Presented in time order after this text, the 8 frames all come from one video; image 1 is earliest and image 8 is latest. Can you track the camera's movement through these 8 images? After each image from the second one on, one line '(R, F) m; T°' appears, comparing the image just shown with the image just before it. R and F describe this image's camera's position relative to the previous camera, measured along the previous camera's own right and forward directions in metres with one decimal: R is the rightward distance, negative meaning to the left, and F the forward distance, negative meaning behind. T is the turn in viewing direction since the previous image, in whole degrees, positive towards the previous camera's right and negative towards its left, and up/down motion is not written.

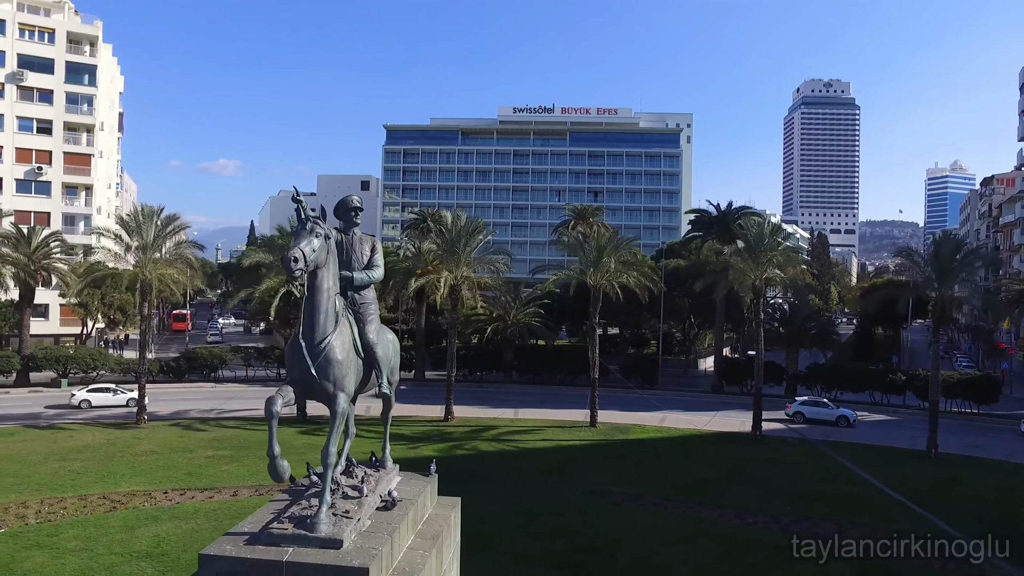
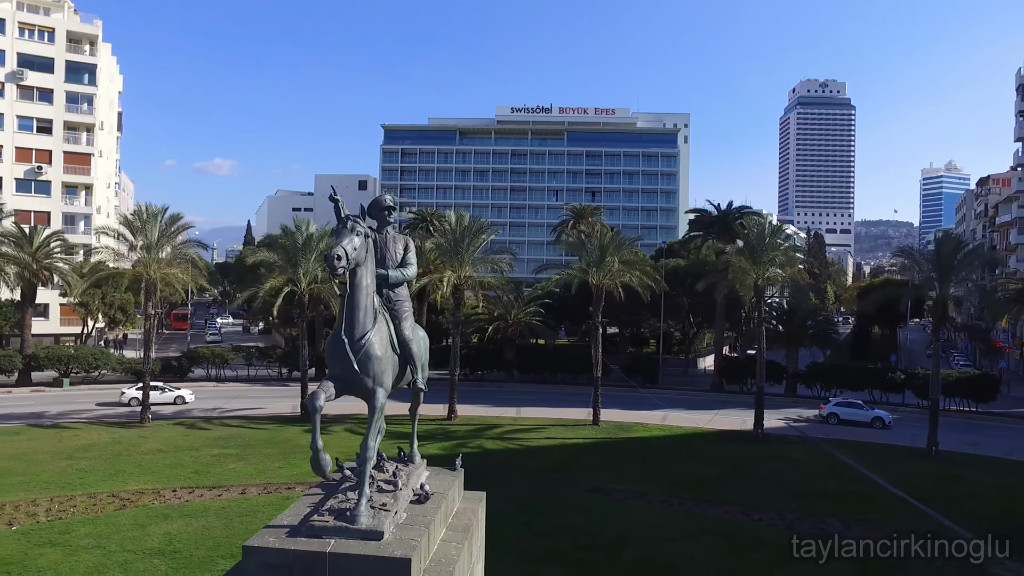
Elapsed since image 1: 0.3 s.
(-0.3, -0.1) m; 0°
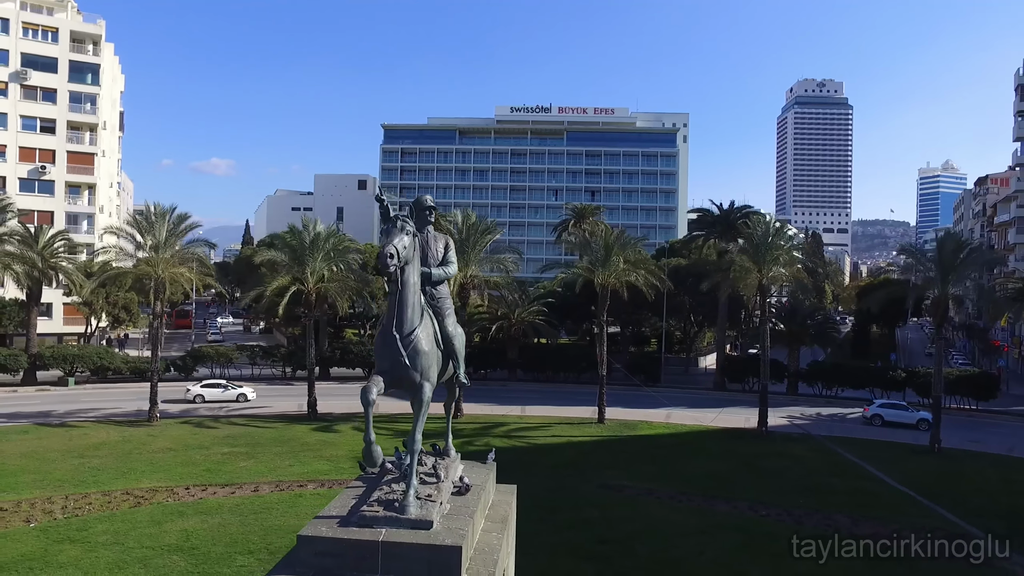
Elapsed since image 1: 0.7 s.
(-0.4, -0.2) m; 0°
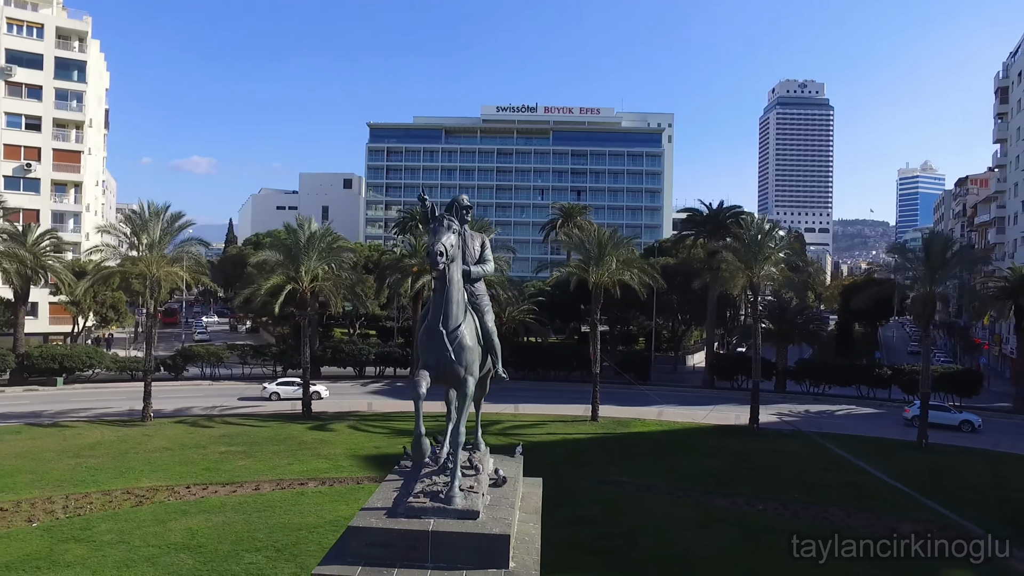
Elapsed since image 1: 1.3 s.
(-0.5, -0.2) m; +1°
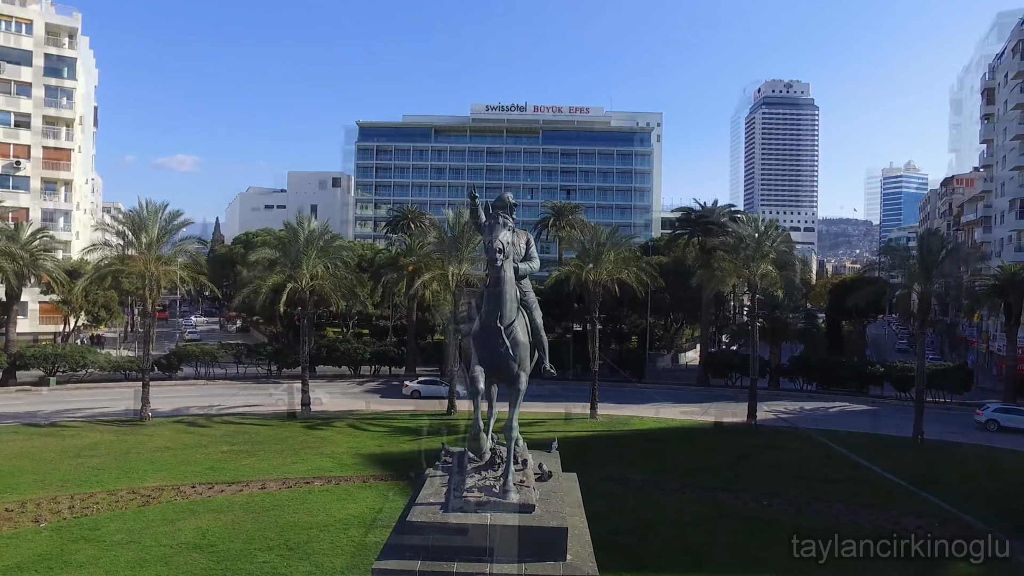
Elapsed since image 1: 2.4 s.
(-0.6, -0.1) m; +1°
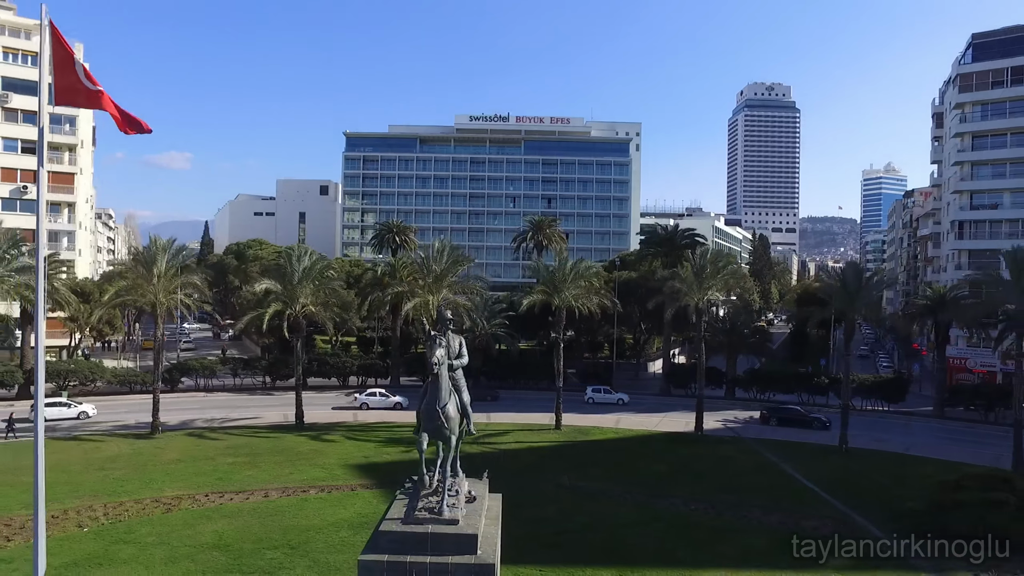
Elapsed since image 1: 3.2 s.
(+0.7, -3.3) m; +1°
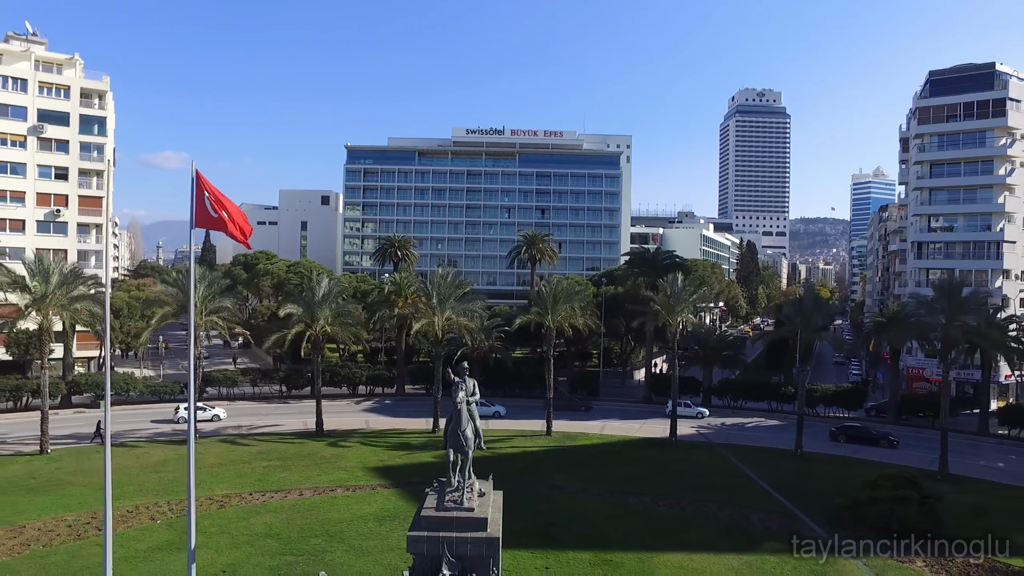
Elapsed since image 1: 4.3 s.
(-0.1, -4.0) m; +1°
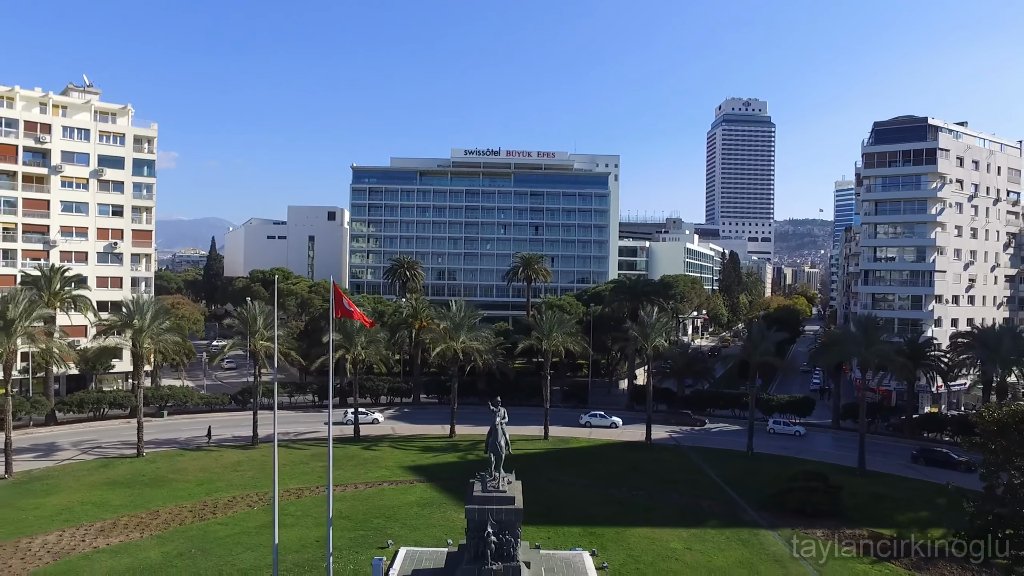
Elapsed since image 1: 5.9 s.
(-0.9, -7.4) m; +1°
